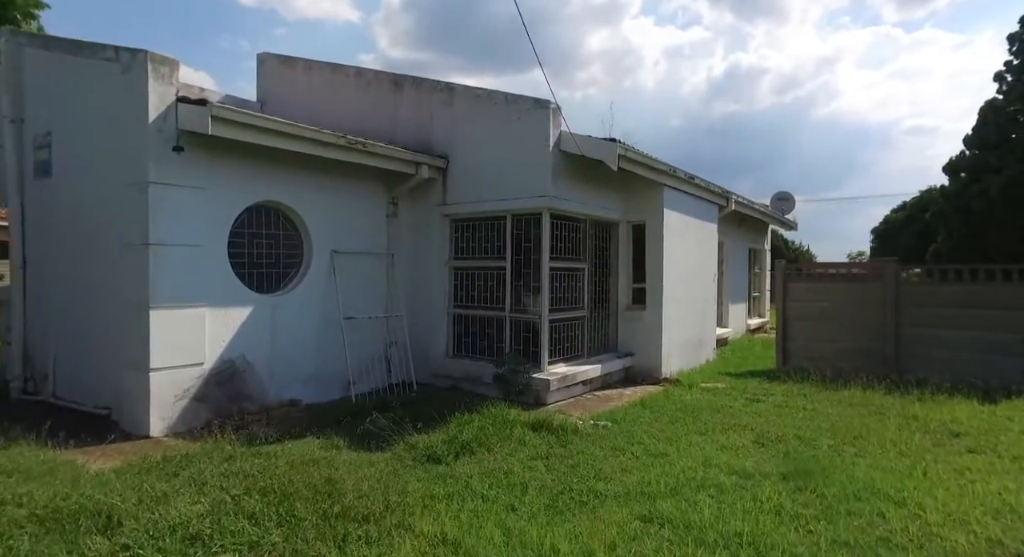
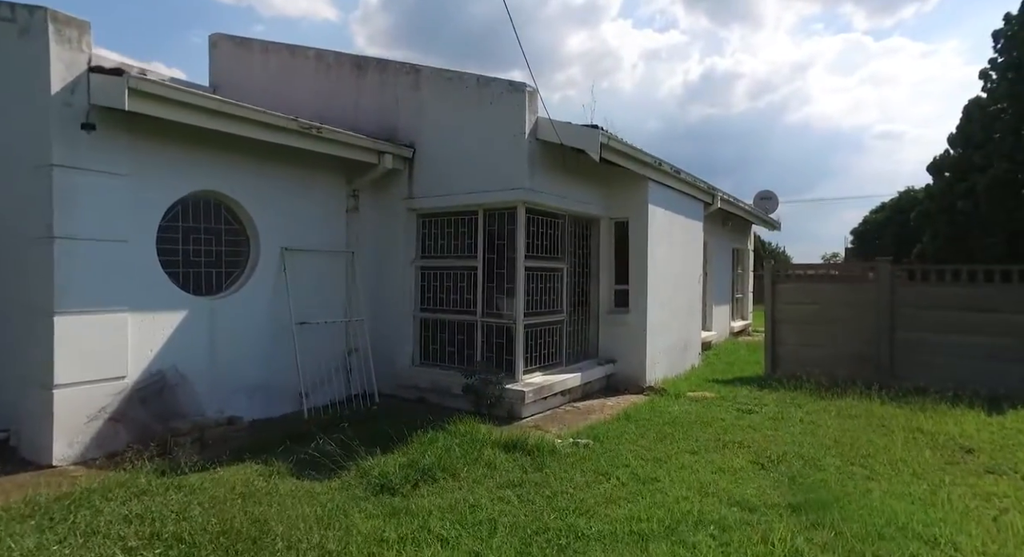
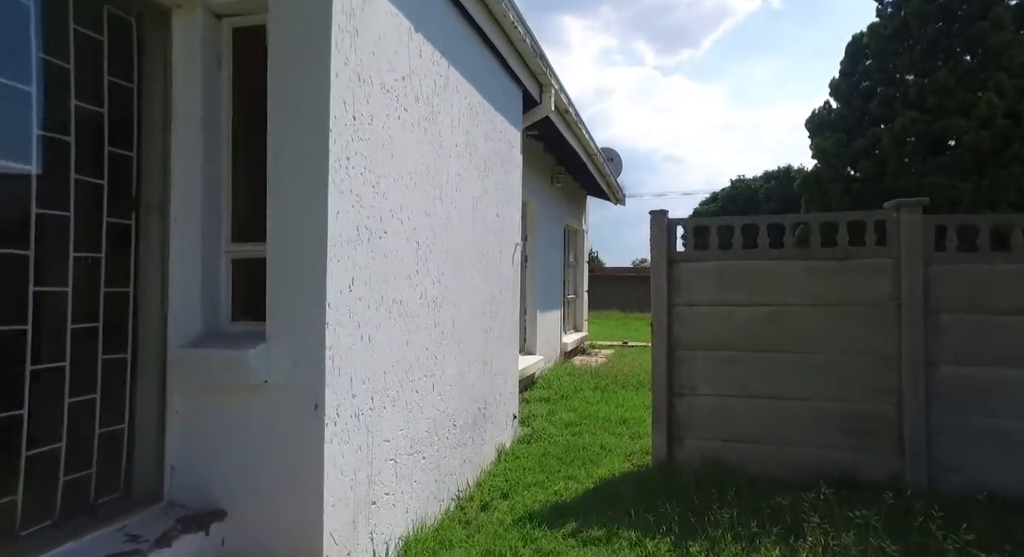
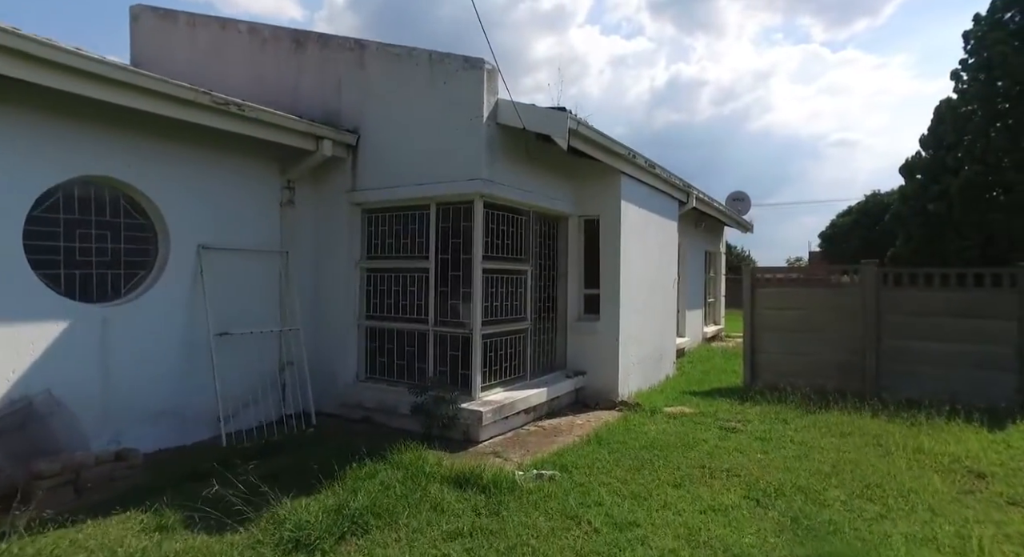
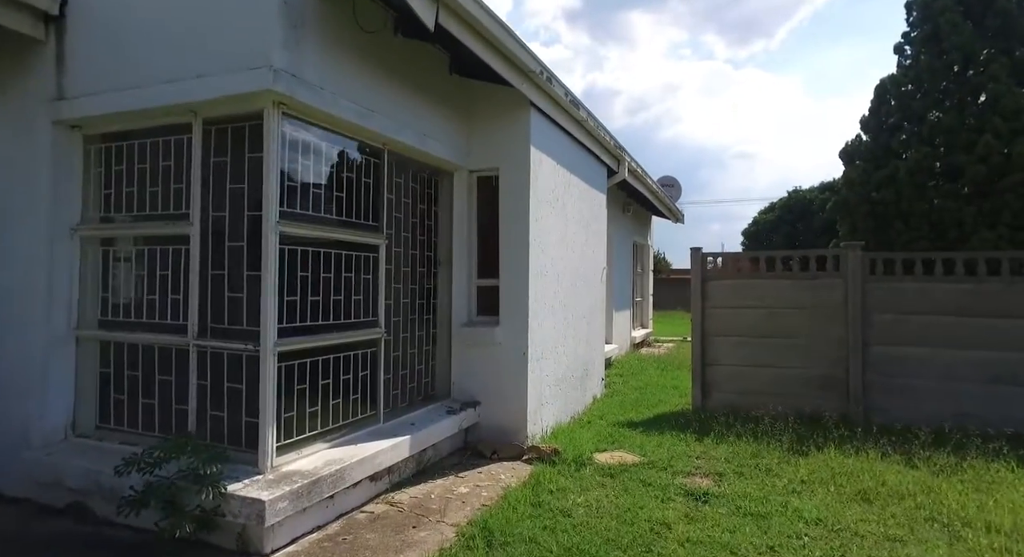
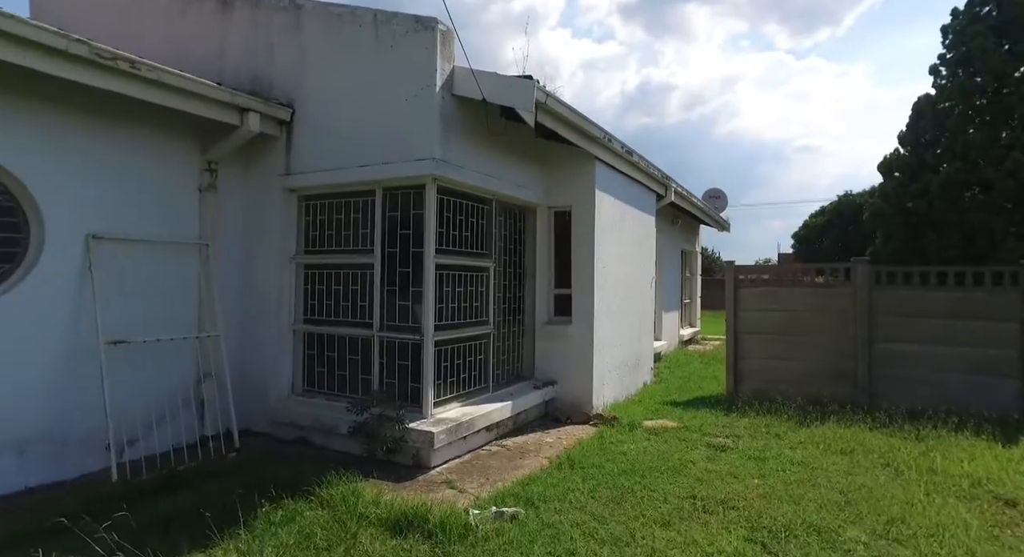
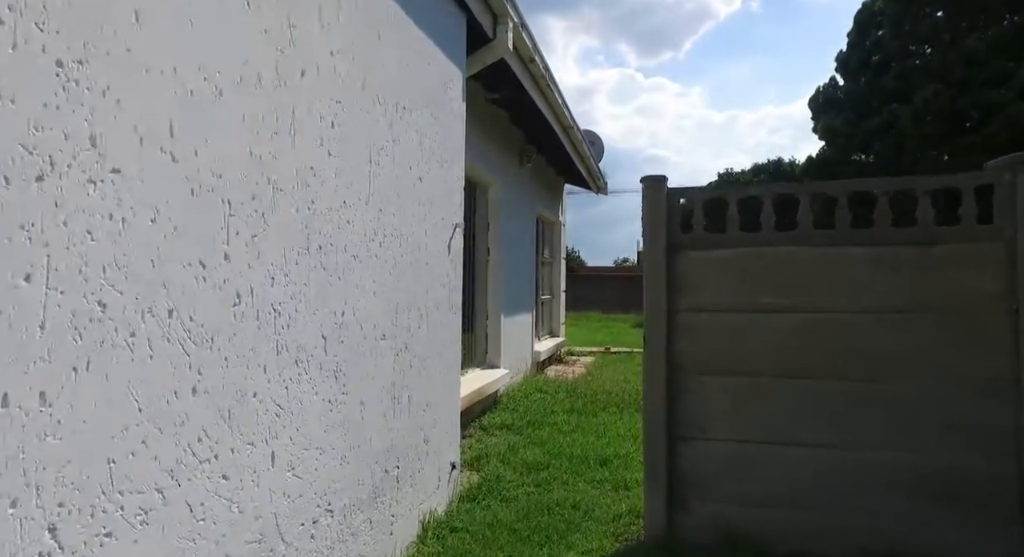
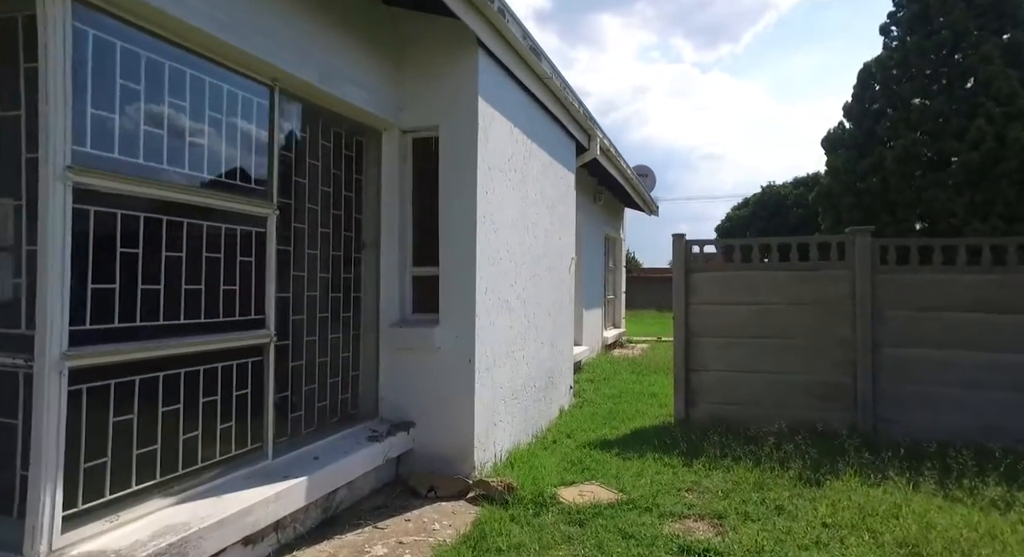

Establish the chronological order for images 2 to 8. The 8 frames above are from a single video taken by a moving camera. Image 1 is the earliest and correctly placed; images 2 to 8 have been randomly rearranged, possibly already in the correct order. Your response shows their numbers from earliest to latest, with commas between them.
2, 4, 6, 5, 8, 3, 7
